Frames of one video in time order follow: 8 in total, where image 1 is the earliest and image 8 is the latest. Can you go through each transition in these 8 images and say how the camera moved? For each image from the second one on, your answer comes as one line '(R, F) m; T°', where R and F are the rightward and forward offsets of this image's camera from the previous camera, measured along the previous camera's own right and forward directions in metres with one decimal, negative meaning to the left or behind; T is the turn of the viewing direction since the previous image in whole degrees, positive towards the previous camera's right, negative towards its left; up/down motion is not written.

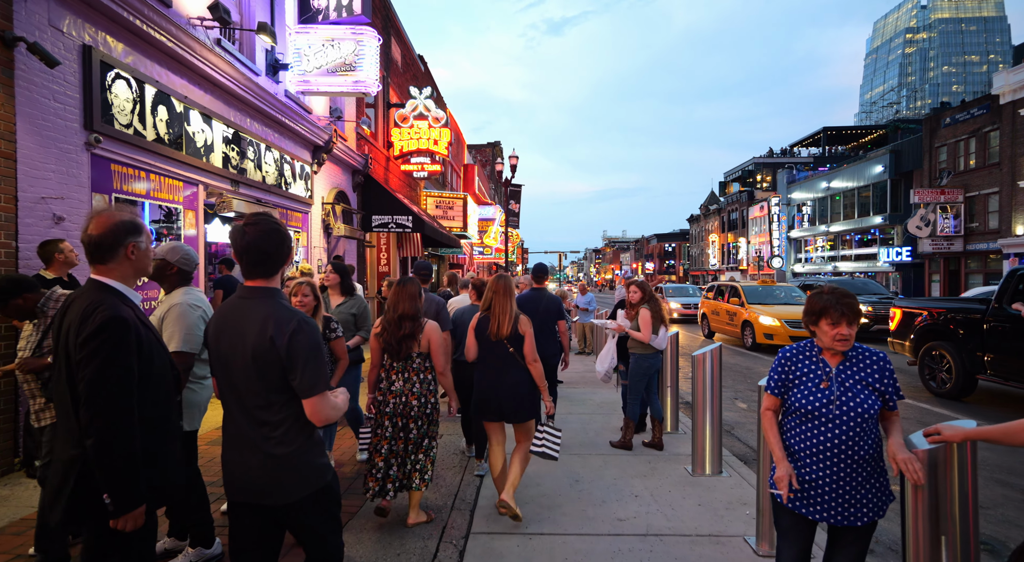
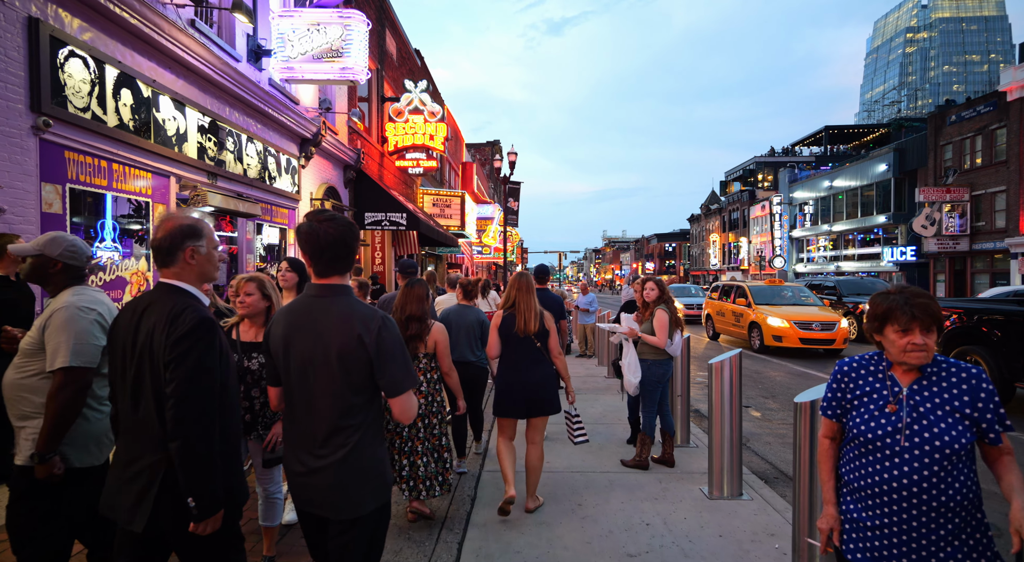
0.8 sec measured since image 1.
(0.0, +0.6) m; 0°
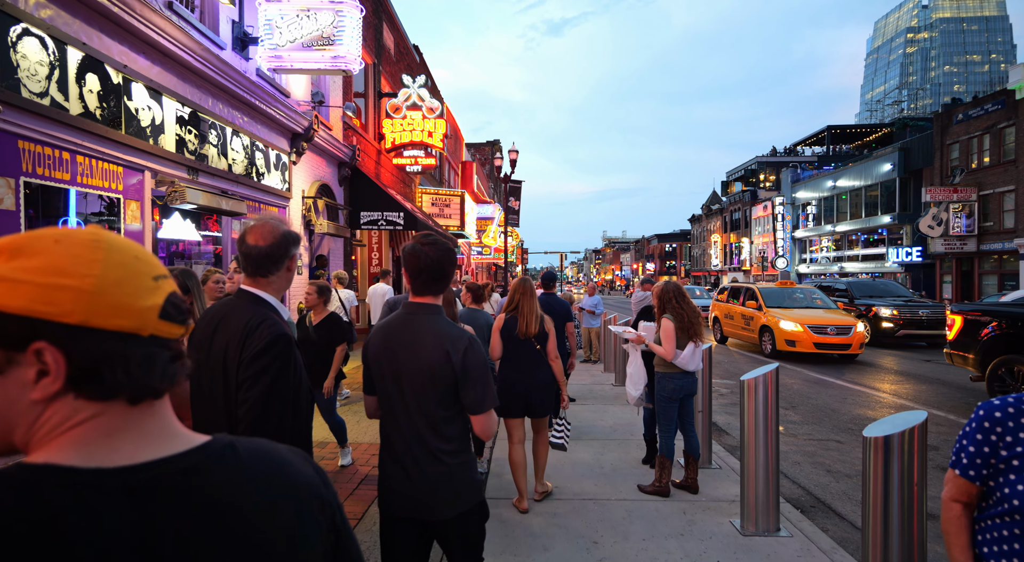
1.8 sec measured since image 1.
(0.0, +0.6) m; 0°
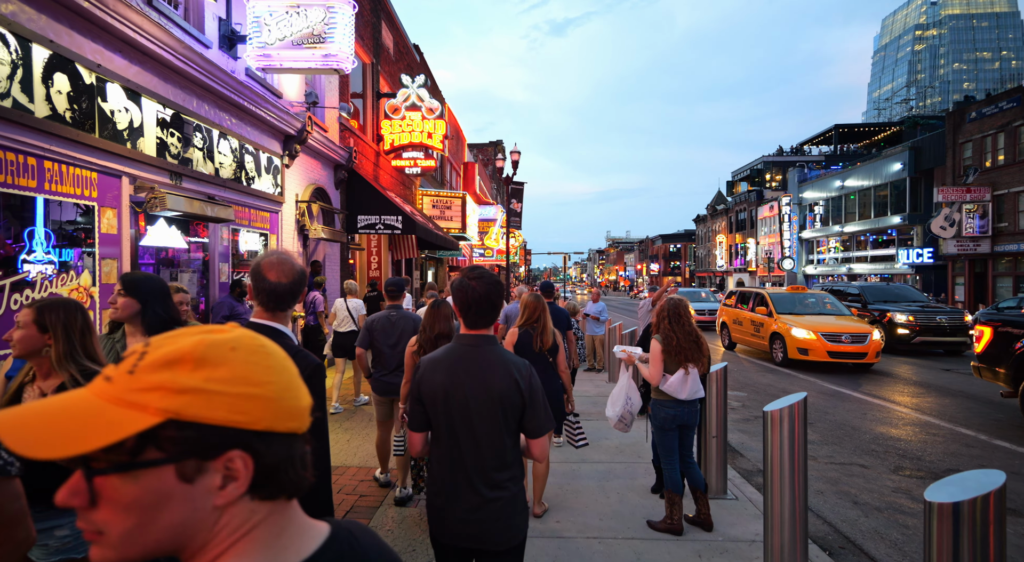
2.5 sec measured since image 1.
(0.0, +0.4) m; 0°
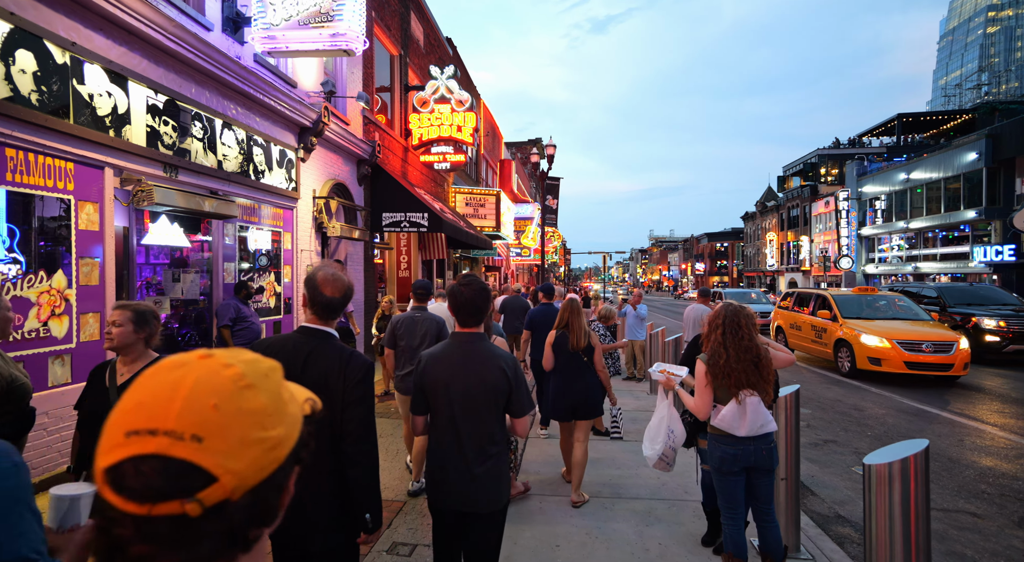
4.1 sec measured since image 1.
(+0.2, +0.9) m; -4°
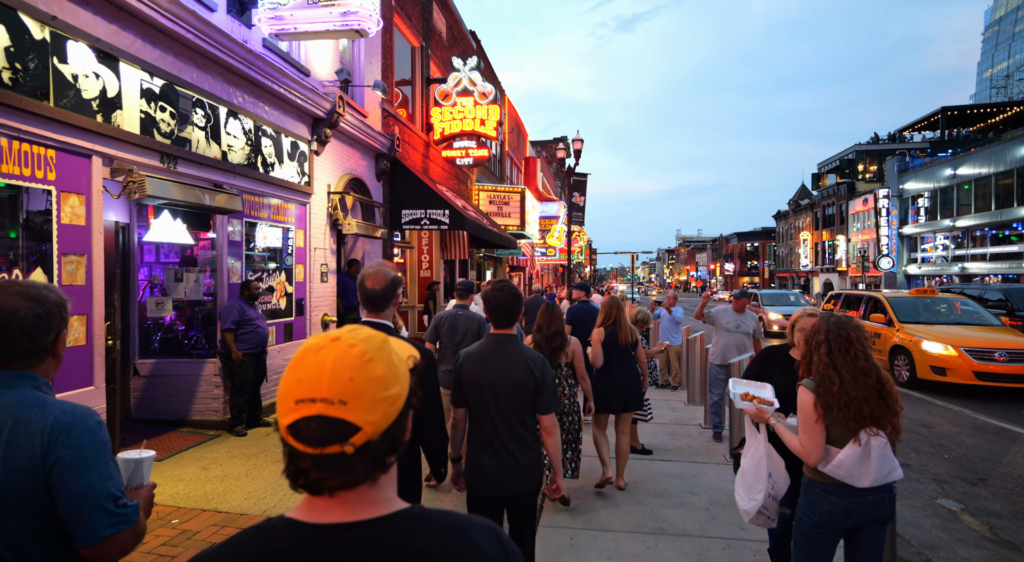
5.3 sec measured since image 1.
(0.0, +0.7) m; -2°
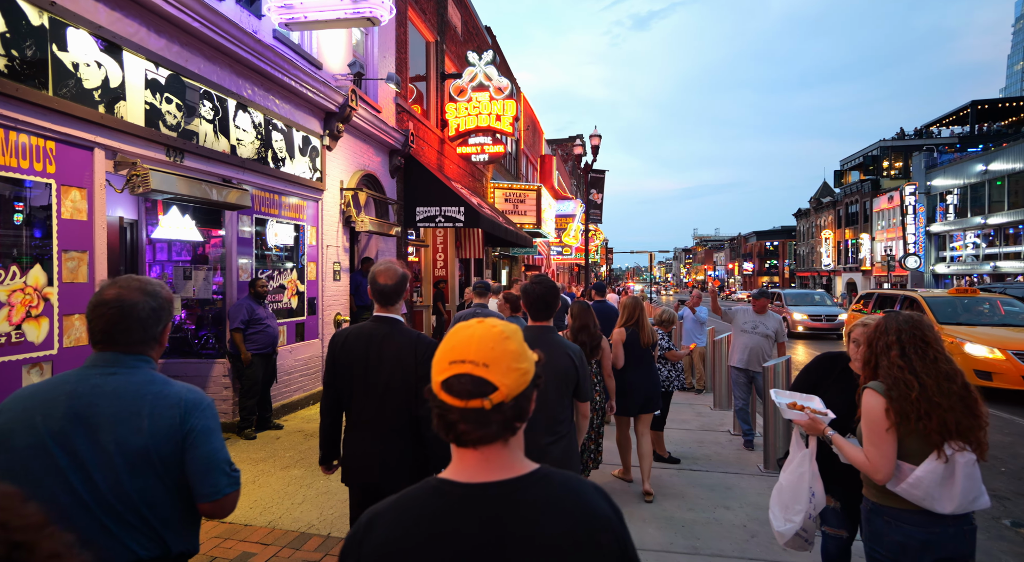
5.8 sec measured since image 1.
(0.0, +0.3) m; -1°
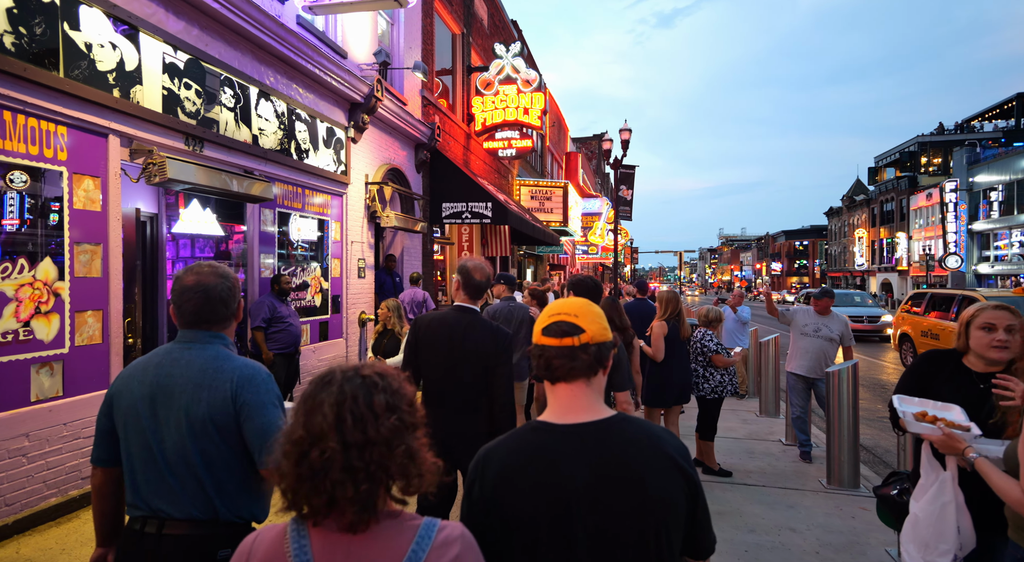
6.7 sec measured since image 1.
(-0.1, +0.4) m; -2°
